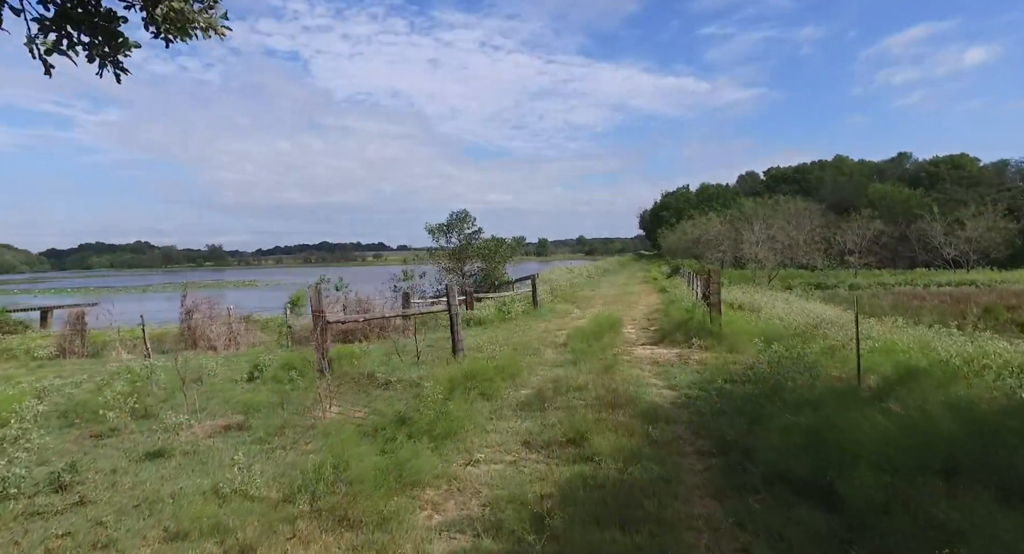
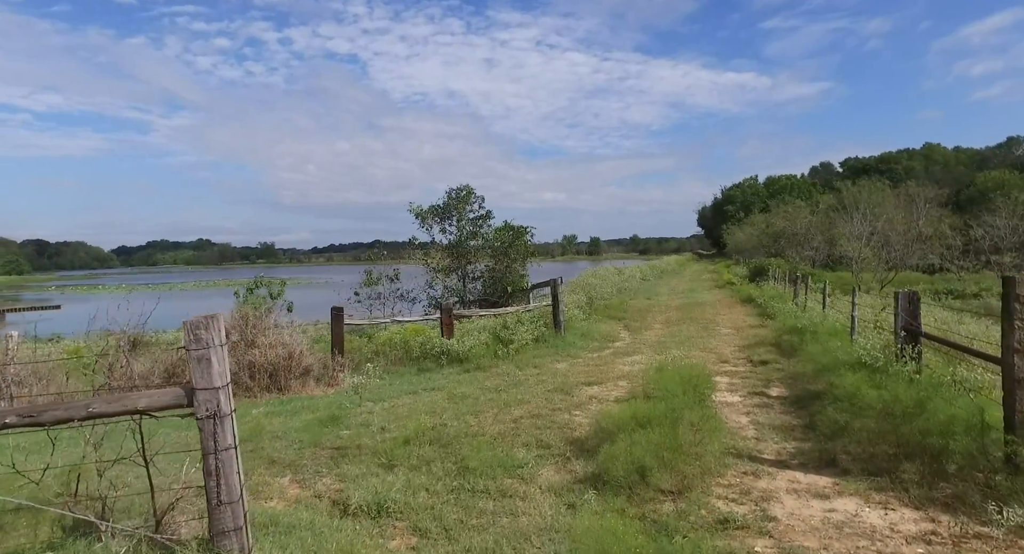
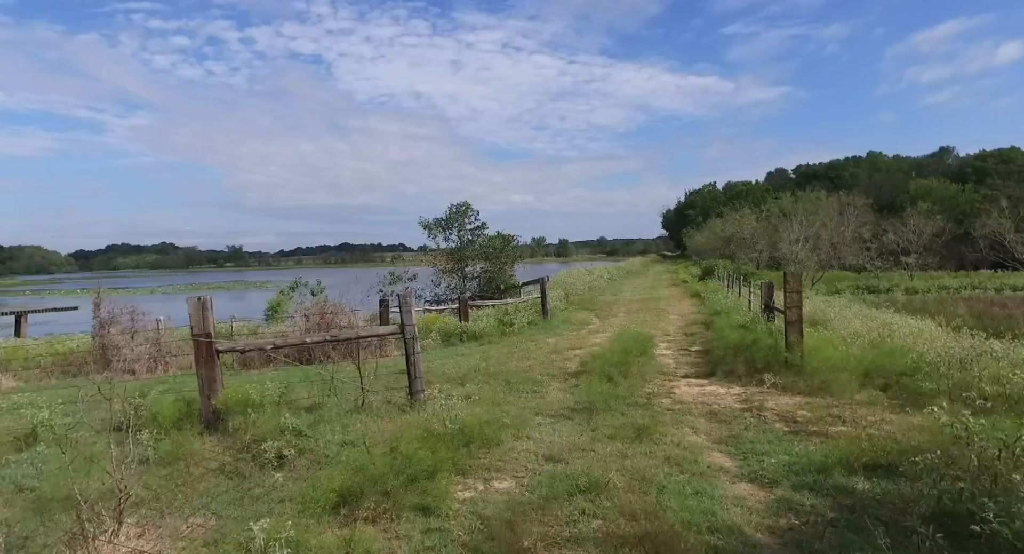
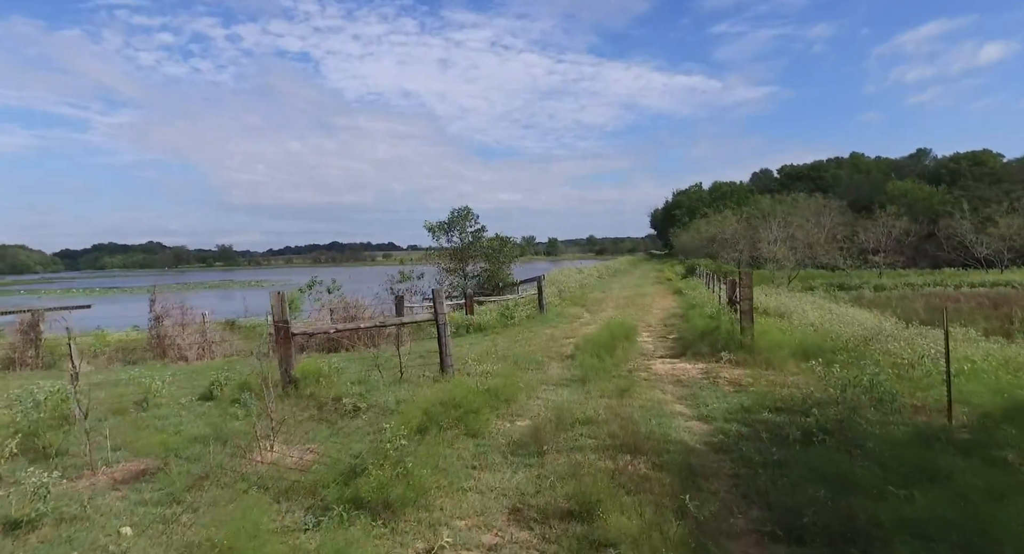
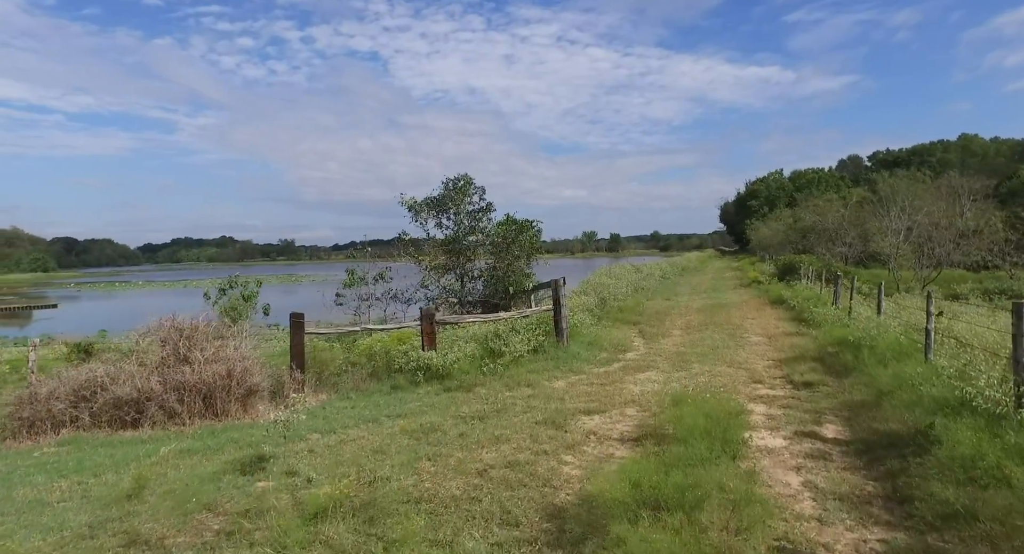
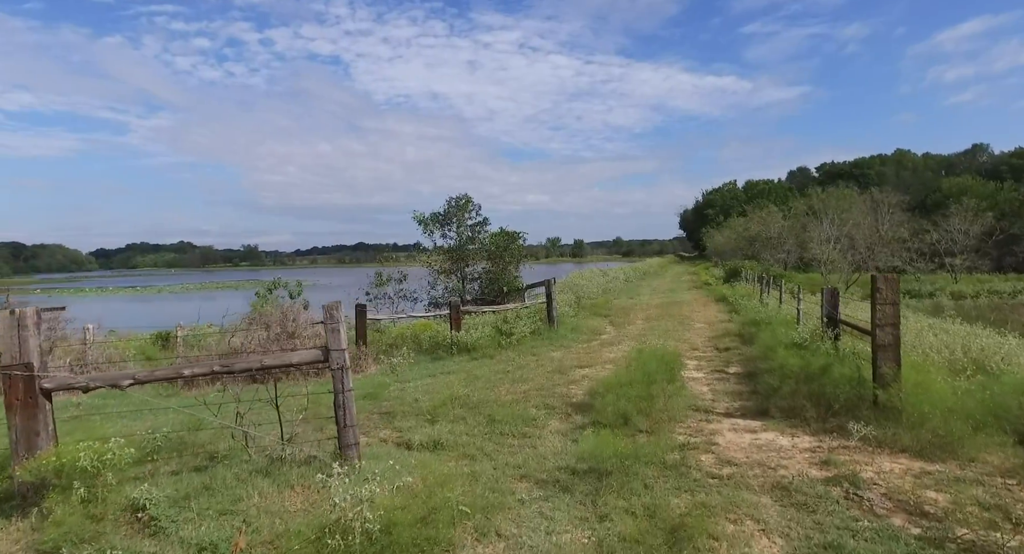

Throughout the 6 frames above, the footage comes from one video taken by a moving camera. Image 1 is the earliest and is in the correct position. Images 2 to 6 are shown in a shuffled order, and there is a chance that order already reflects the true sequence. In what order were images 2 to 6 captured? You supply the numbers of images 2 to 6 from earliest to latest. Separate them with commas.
4, 3, 6, 2, 5
